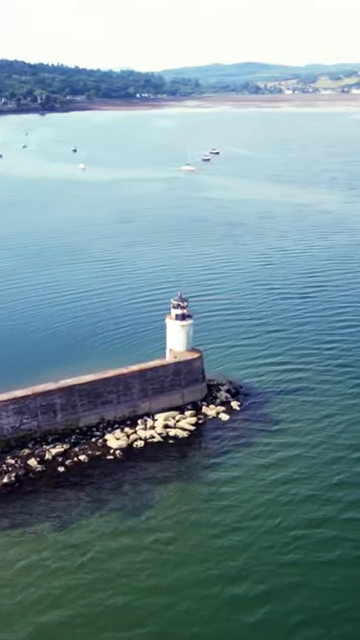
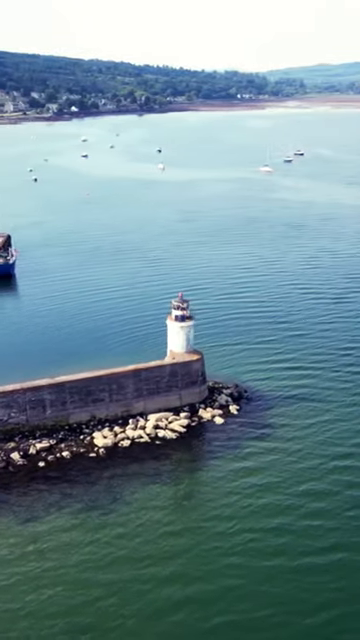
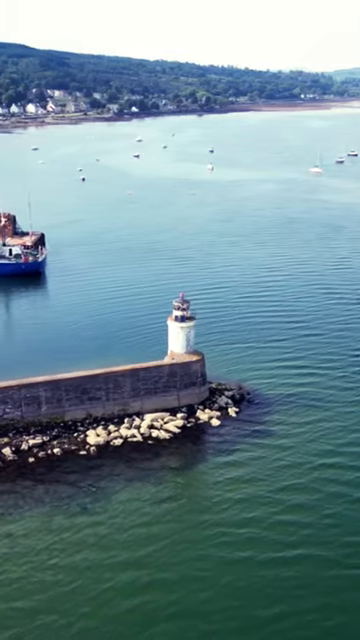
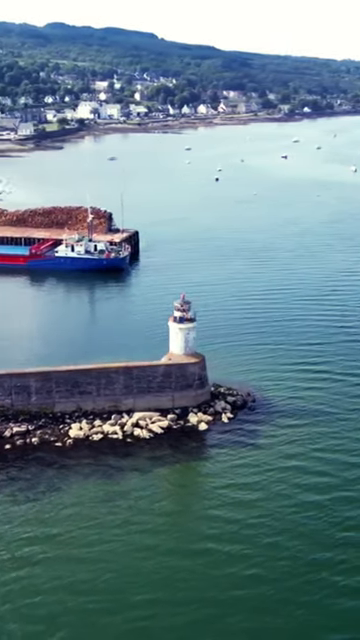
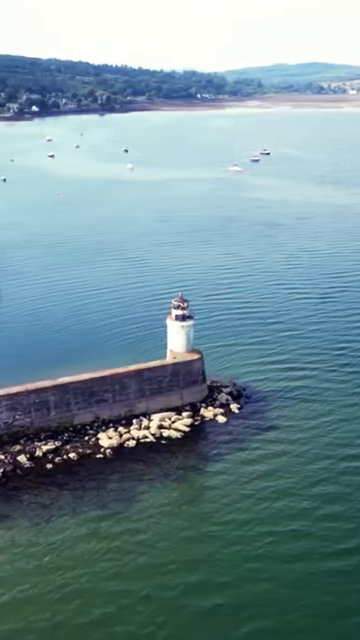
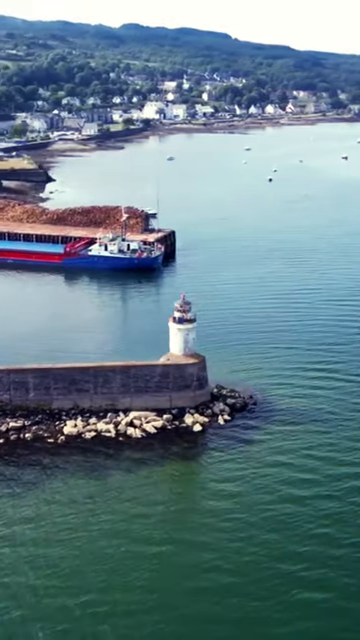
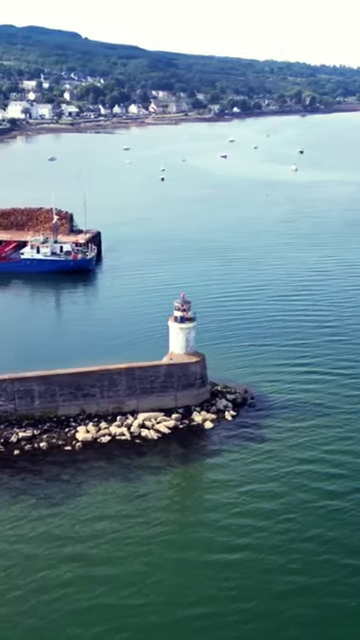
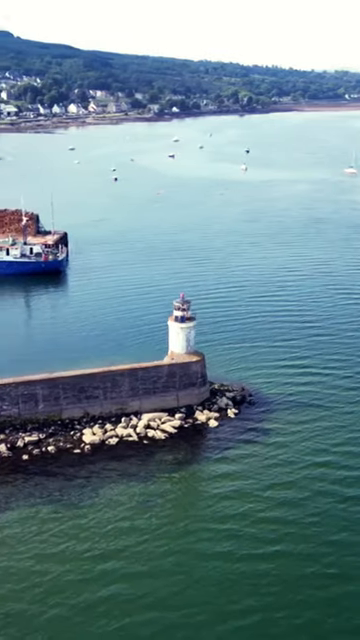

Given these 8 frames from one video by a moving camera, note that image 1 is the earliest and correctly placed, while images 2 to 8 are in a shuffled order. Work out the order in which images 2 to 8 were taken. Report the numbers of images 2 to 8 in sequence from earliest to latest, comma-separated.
5, 2, 3, 8, 7, 4, 6
